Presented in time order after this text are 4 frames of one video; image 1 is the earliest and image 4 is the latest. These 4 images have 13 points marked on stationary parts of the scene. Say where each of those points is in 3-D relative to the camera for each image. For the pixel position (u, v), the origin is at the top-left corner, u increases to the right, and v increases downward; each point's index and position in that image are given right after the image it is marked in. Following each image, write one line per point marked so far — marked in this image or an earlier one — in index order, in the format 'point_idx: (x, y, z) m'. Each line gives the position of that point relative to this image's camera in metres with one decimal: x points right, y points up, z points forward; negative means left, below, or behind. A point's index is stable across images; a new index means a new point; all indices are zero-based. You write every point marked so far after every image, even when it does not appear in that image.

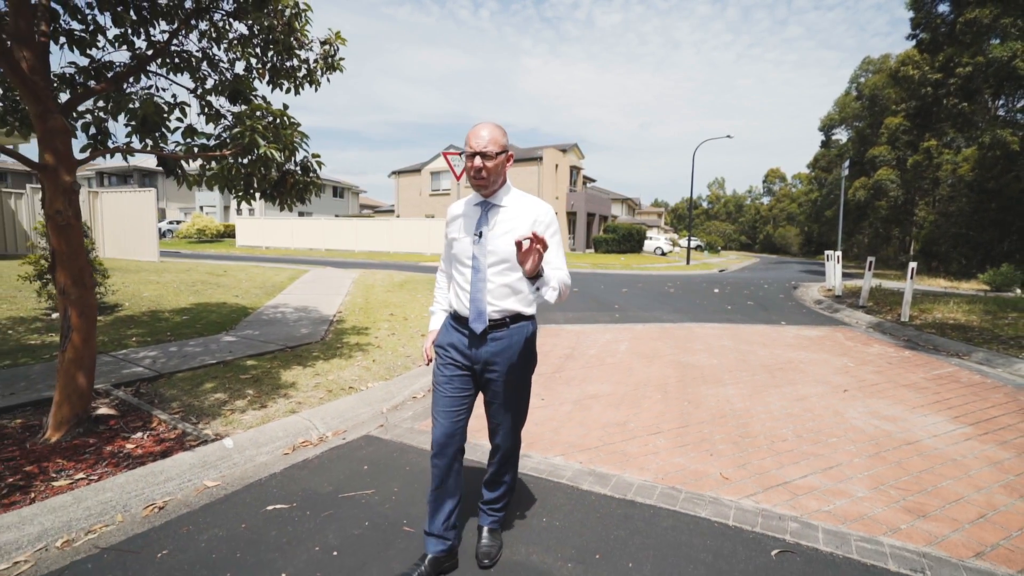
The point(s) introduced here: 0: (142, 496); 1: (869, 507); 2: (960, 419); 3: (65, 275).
0: (-2.0, -1.1, +2.8) m
1: (+1.7, -1.1, +2.5) m
2: (+3.3, -1.0, +3.8) m
3: (-2.9, +0.1, +3.3) m
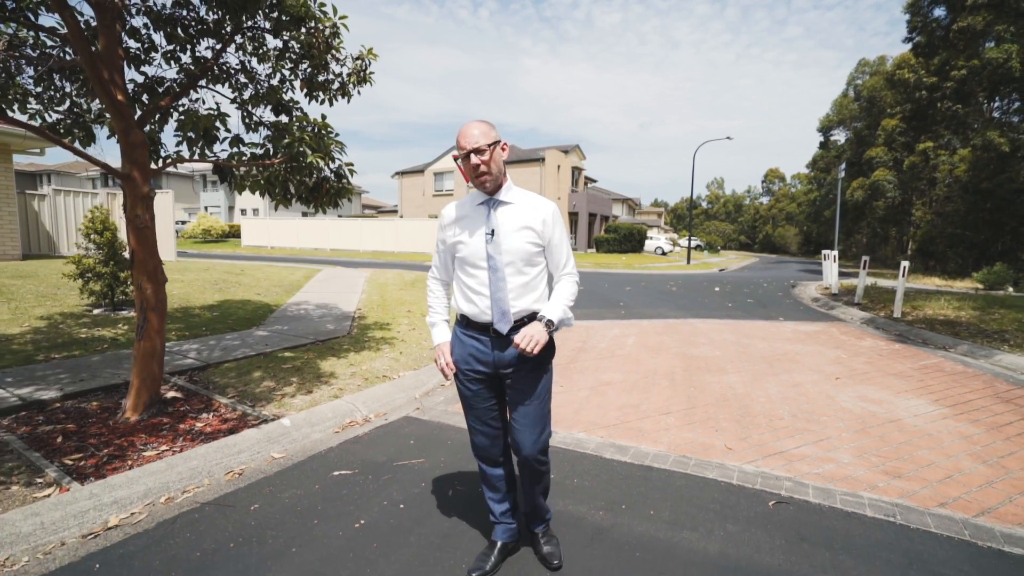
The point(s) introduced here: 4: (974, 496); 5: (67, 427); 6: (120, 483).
0: (-1.8, -1.1, +3.2) m
1: (+1.9, -1.0, +2.9) m
2: (+3.5, -0.9, +4.2) m
3: (-2.7, +0.1, +3.7) m
4: (+2.4, -1.1, +2.6) m
5: (-3.1, -1.0, +3.5) m
6: (-2.1, -1.1, +2.8) m
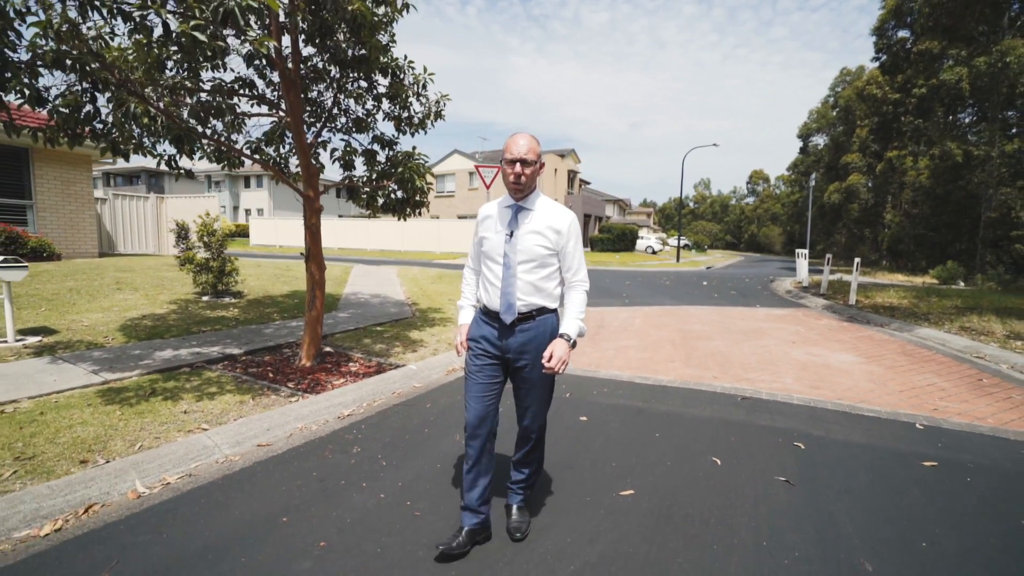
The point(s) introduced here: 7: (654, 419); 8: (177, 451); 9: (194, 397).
0: (-1.2, -0.9, +4.8) m
1: (+2.6, -0.9, +4.7) m
2: (+4.1, -0.8, +6.0) m
3: (-2.1, +0.2, +5.4) m
4: (+3.0, -0.9, +4.4) m
5: (-2.5, -0.8, +5.2) m
6: (-1.5, -0.9, +4.5) m
7: (+1.1, -1.0, +3.9) m
8: (-2.1, -1.1, +3.3) m
9: (-2.6, -0.9, +4.2) m
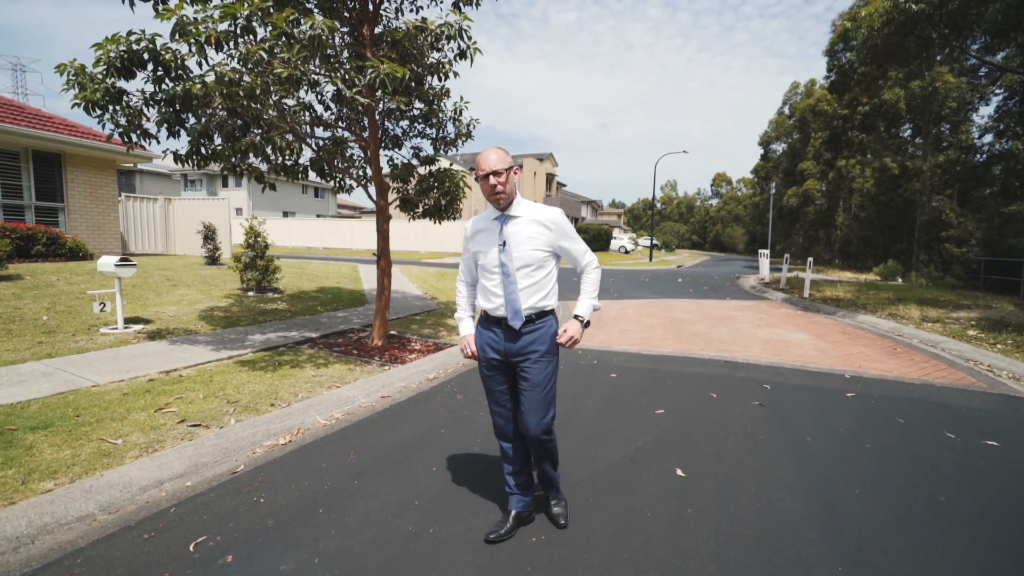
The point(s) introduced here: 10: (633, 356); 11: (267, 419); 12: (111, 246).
0: (-0.7, -0.9, +6.2) m
1: (+3.0, -0.8, +6.2) m
2: (+4.5, -0.7, +7.7) m
3: (-1.7, +0.3, +6.6) m
4: (+3.4, -0.8, +6.0) m
5: (-2.1, -0.7, +6.4) m
6: (-1.1, -0.9, +5.8) m
7: (+1.6, -0.9, +5.3) m
8: (-1.6, -1.0, +4.5) m
9: (-2.1, -0.8, +5.4) m
10: (+1.4, -0.8, +6.2) m
11: (-1.9, -1.0, +4.0) m
12: (-10.2, +1.1, +13.0) m
